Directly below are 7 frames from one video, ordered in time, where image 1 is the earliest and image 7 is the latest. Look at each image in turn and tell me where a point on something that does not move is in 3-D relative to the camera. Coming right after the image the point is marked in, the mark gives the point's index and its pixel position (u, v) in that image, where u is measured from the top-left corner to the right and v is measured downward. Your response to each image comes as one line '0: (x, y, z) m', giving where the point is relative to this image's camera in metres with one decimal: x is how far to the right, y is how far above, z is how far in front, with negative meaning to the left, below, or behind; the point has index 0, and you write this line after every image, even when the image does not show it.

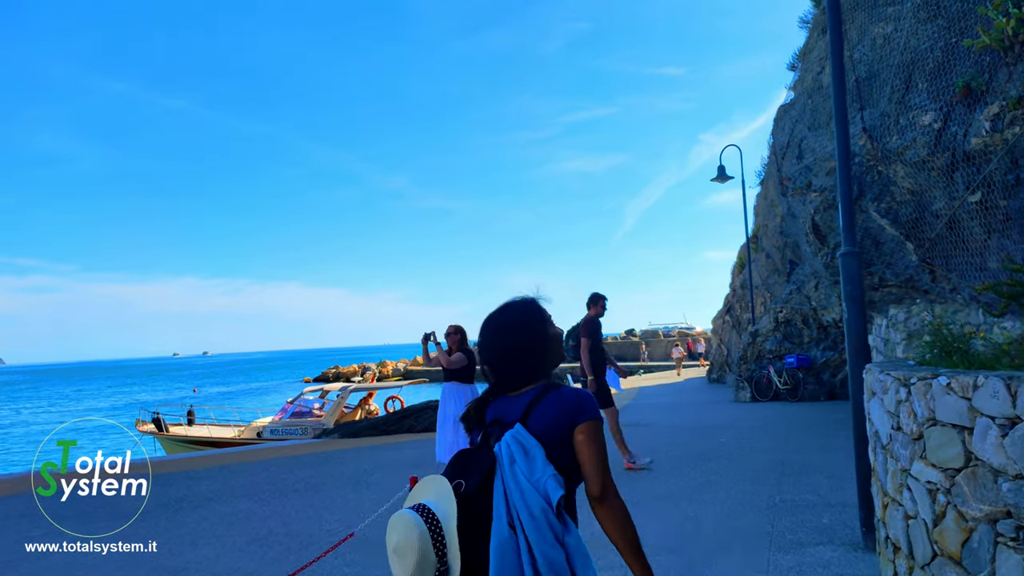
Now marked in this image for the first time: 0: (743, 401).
0: (+4.5, -2.2, +17.0) m
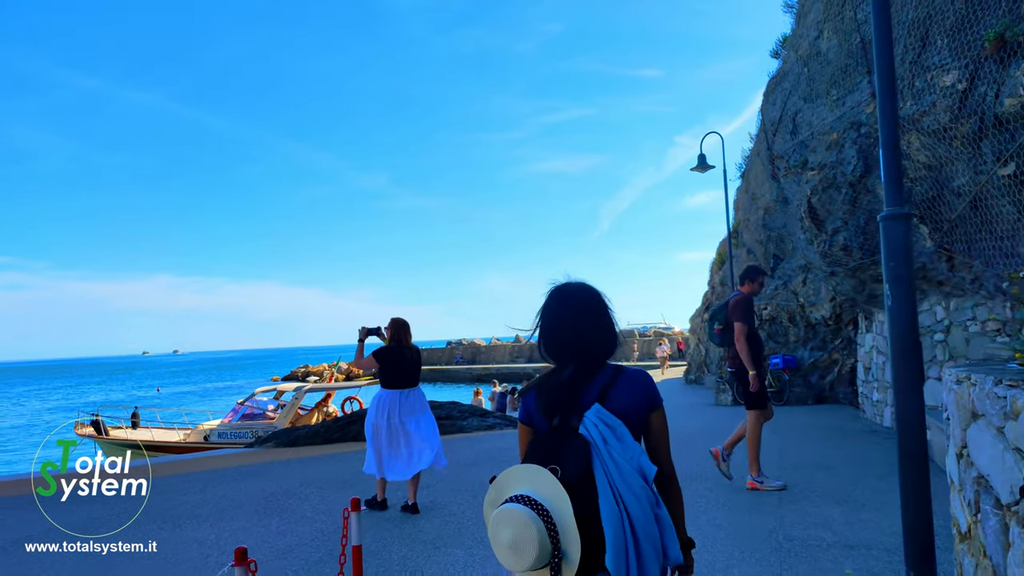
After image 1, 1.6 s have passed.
0: (+3.8, -2.1, +15.8) m
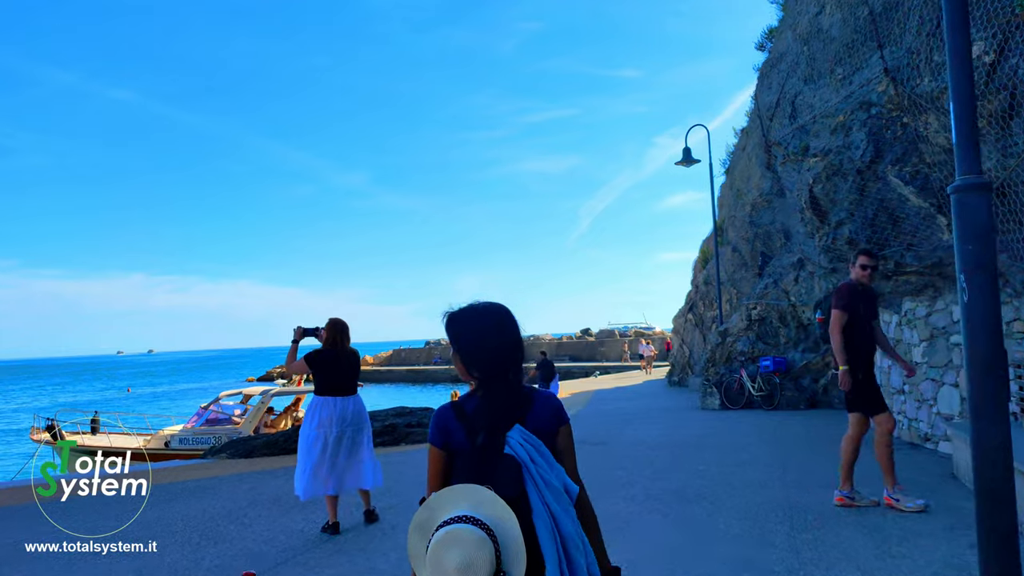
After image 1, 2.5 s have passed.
0: (+3.4, -2.1, +15.0) m
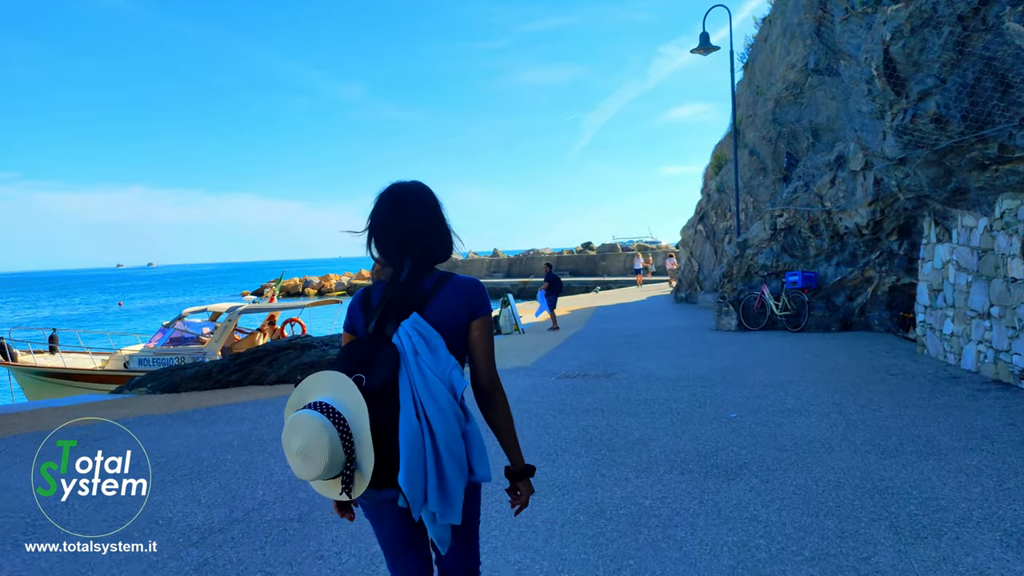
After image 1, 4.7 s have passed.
0: (+3.3, -0.6, +13.2) m
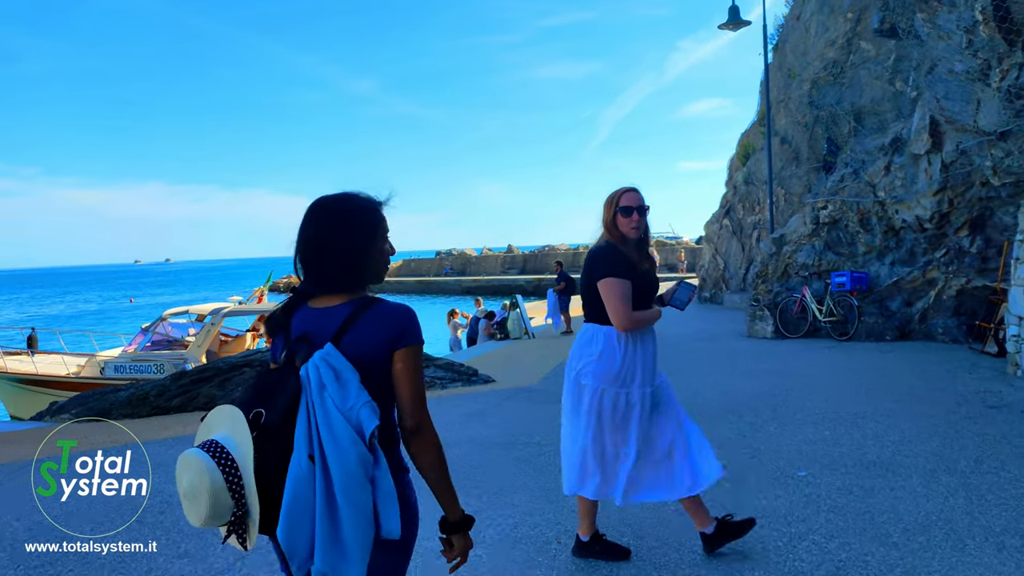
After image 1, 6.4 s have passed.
0: (+3.4, -0.7, +11.6) m
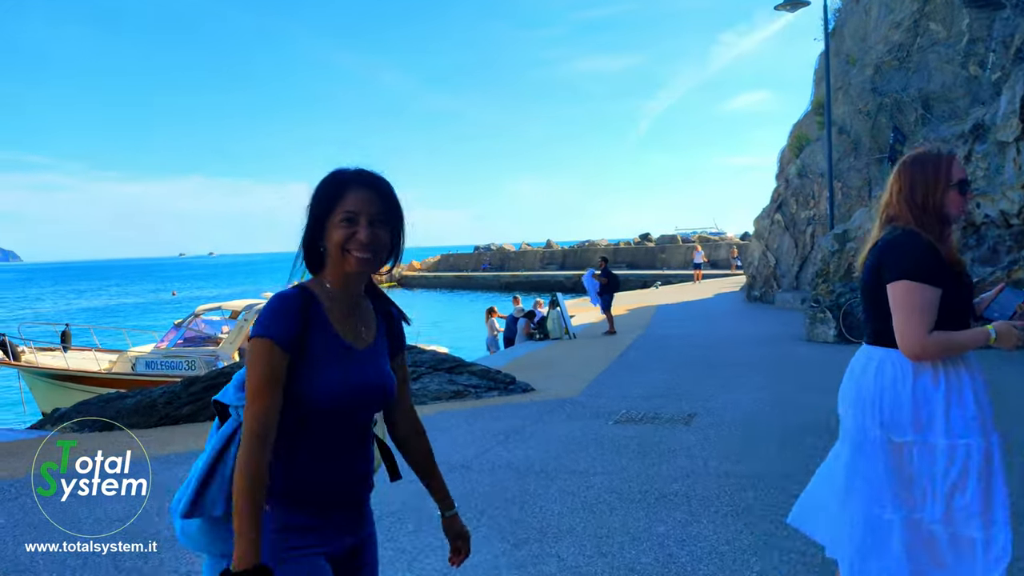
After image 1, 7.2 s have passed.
0: (+3.9, -0.7, +10.7) m
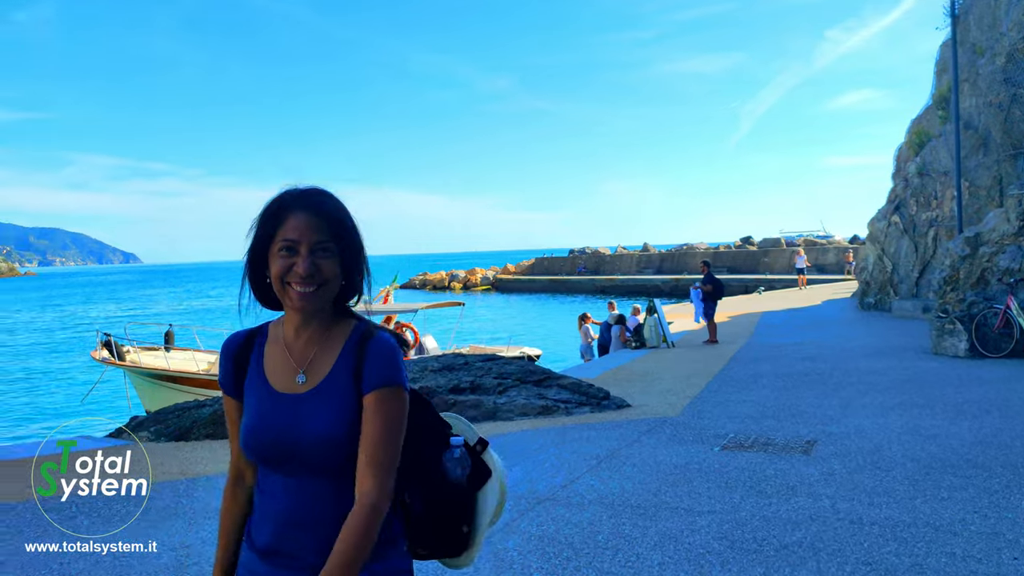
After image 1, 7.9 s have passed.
0: (+5.0, -0.8, +9.7) m
